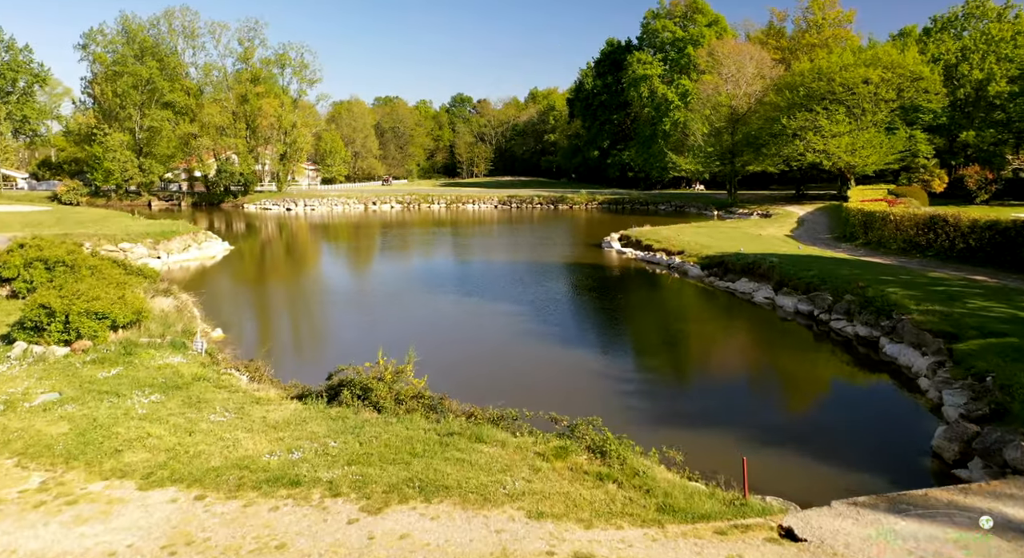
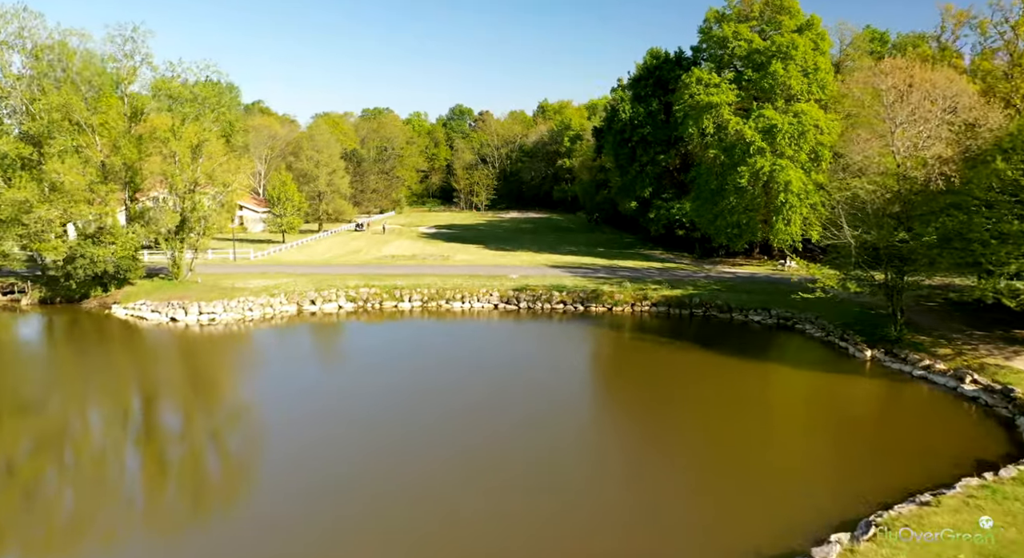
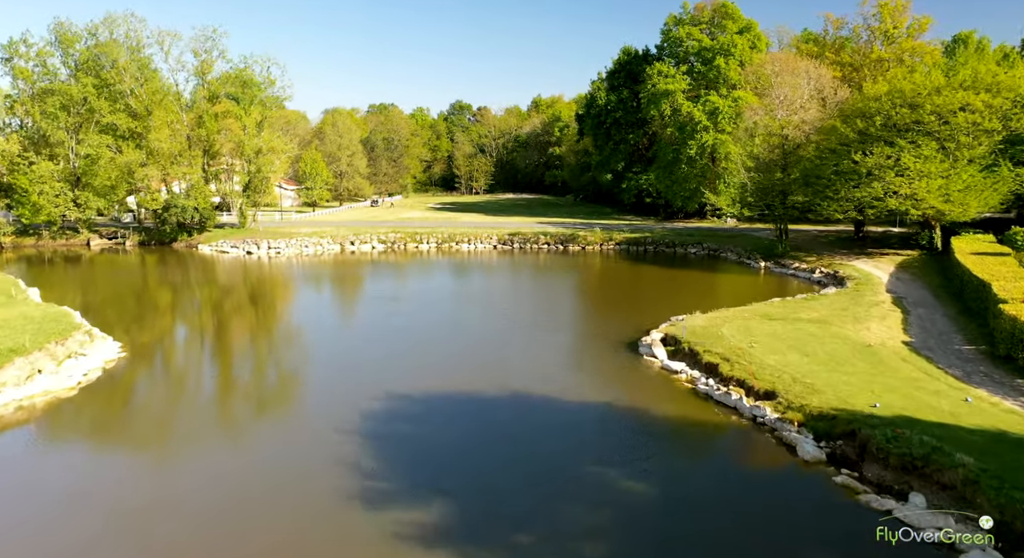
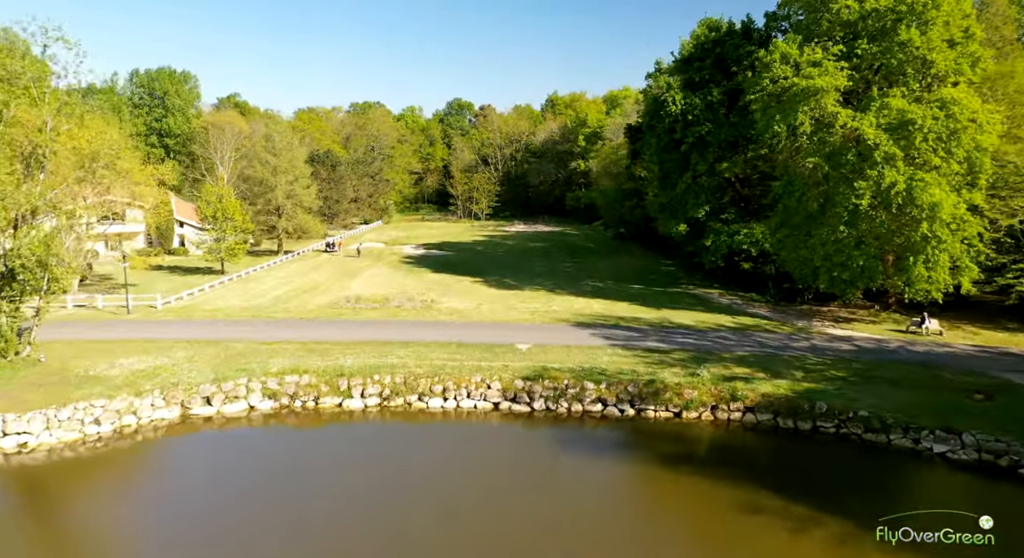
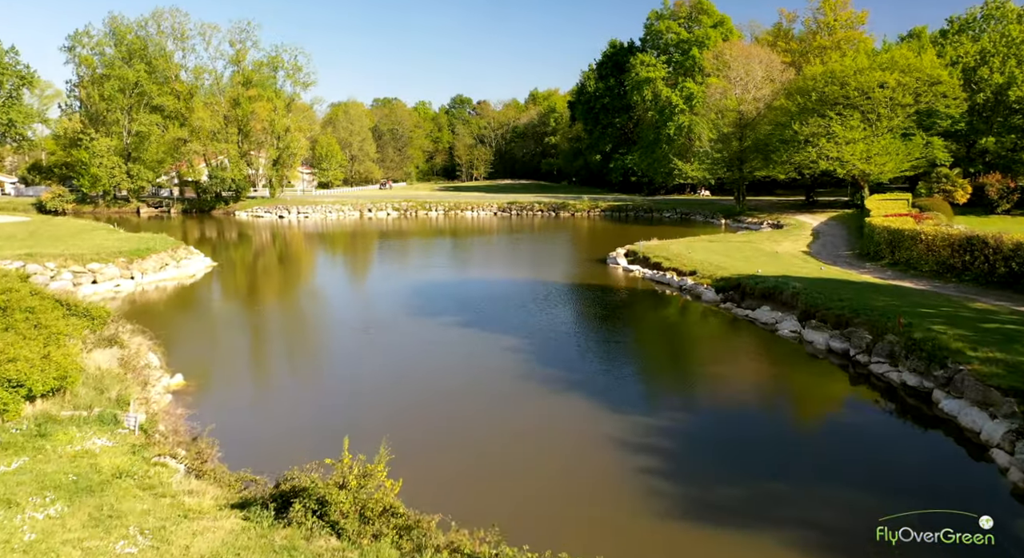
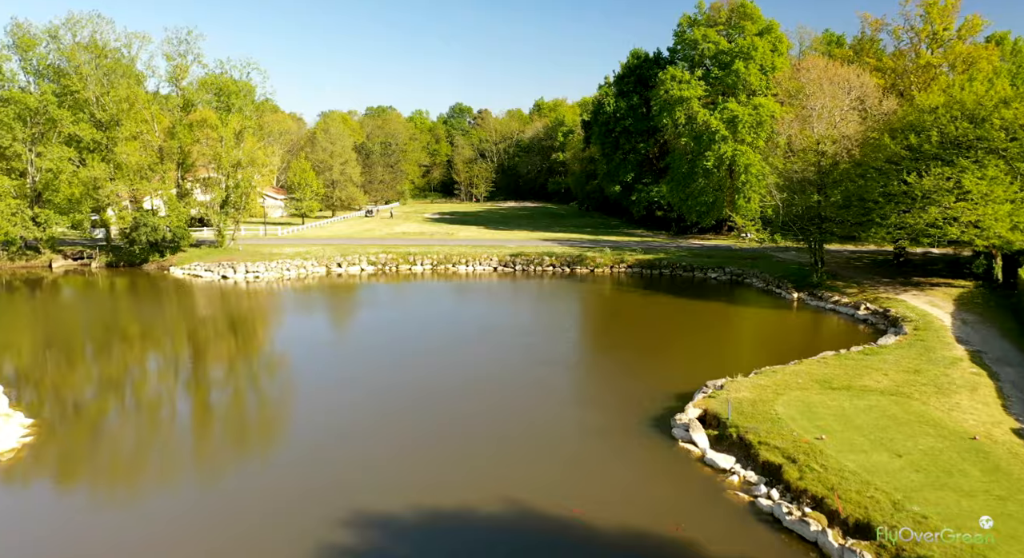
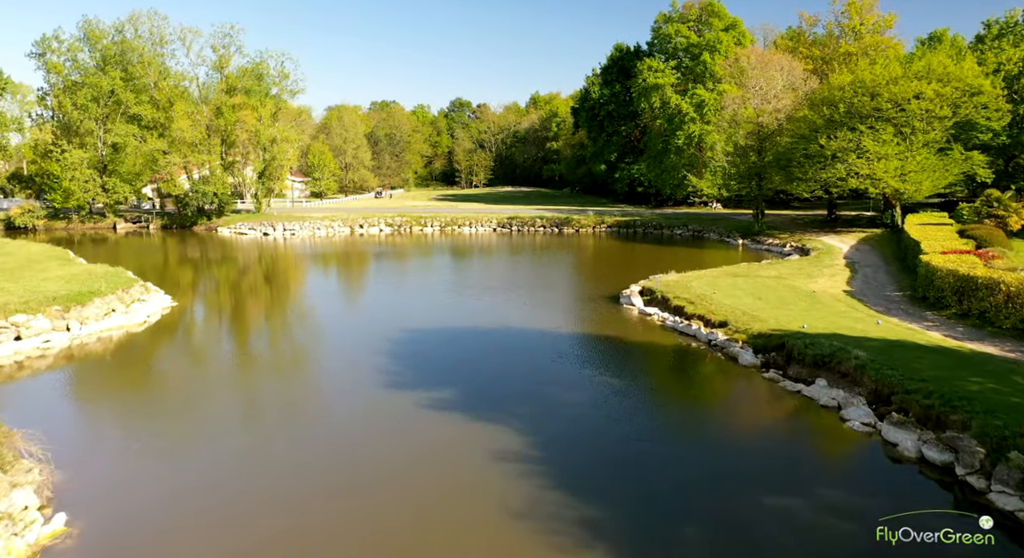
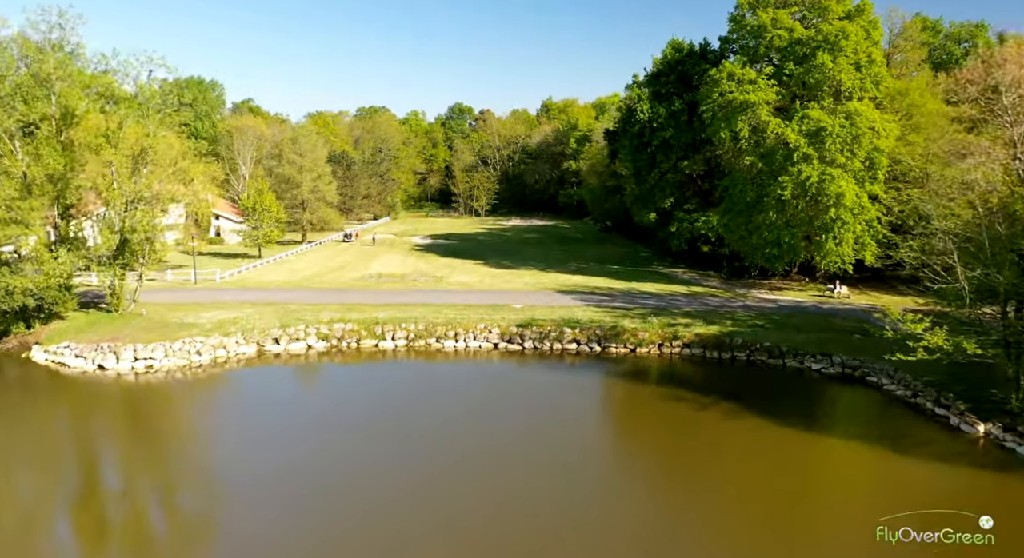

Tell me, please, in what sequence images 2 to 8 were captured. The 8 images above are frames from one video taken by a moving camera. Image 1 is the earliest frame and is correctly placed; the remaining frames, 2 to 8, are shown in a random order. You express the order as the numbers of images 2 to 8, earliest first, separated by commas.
5, 7, 3, 6, 2, 8, 4
